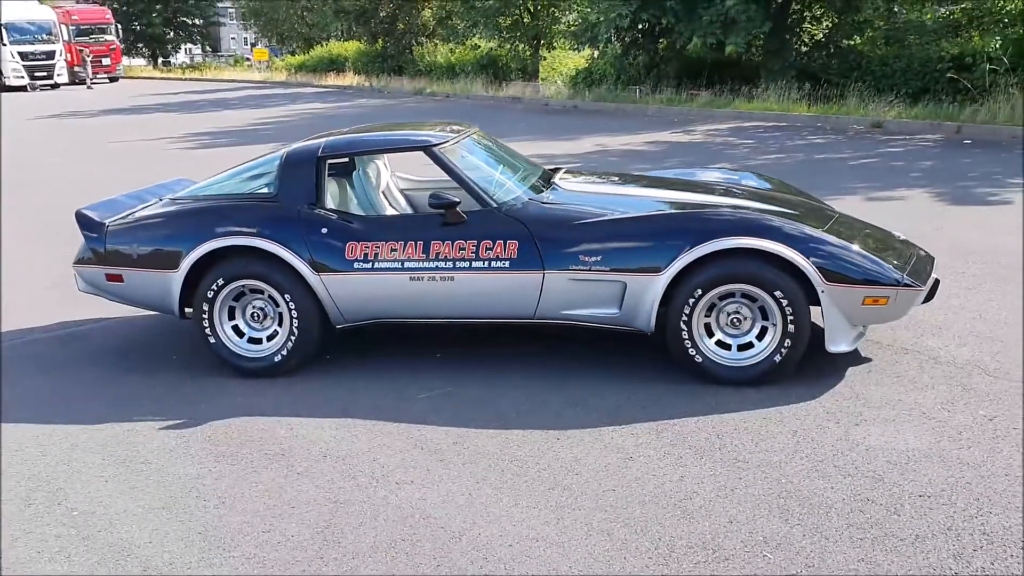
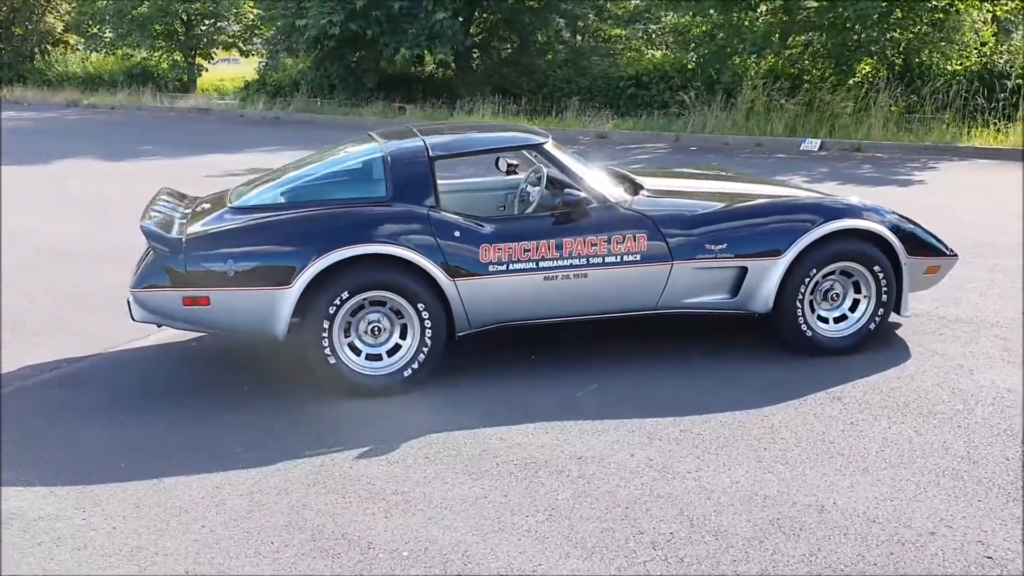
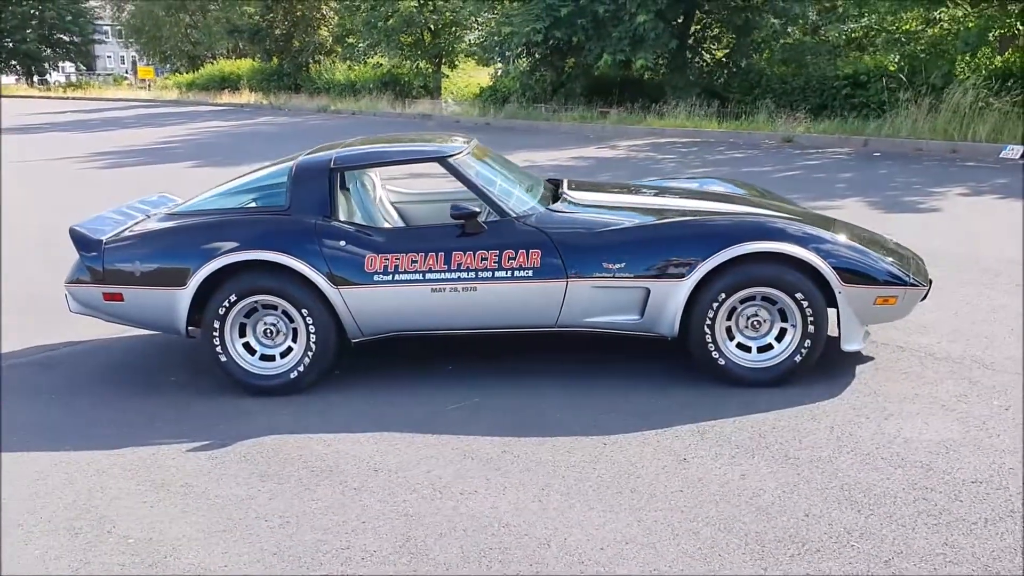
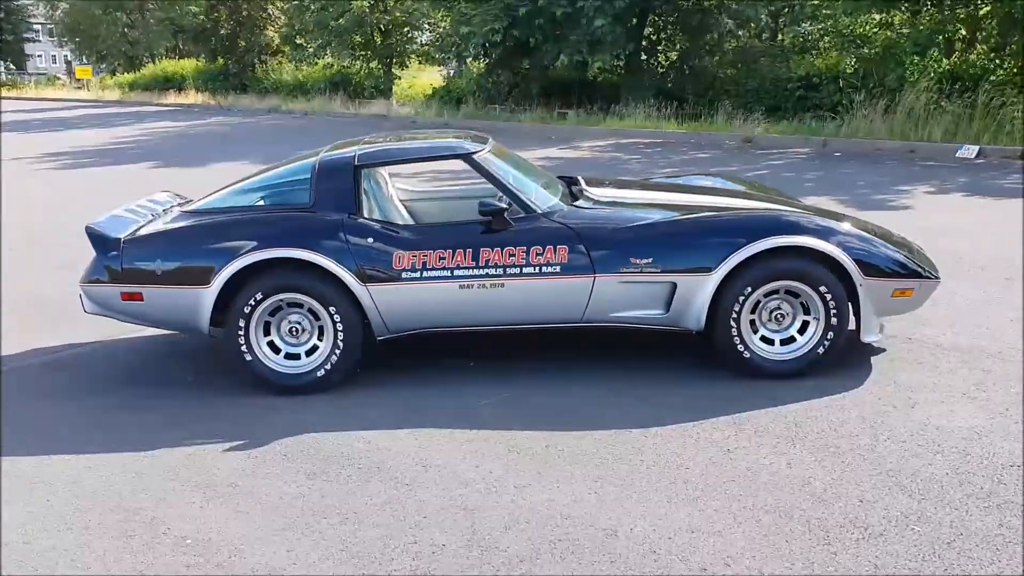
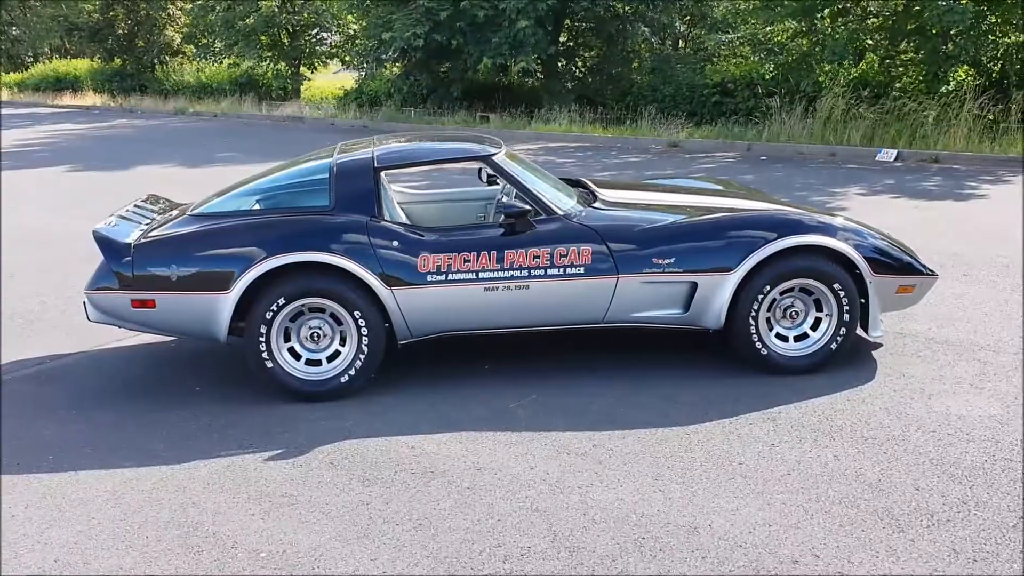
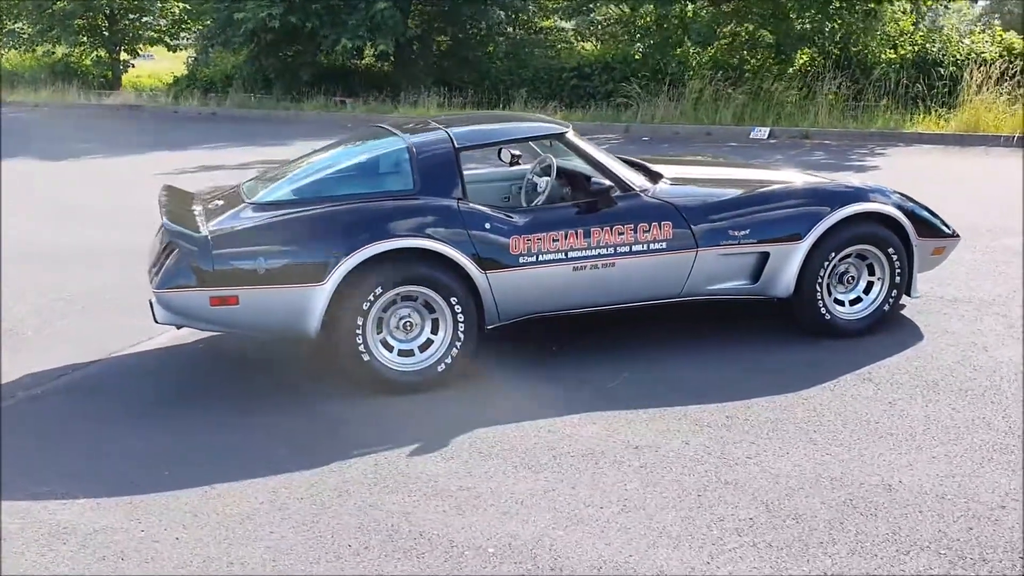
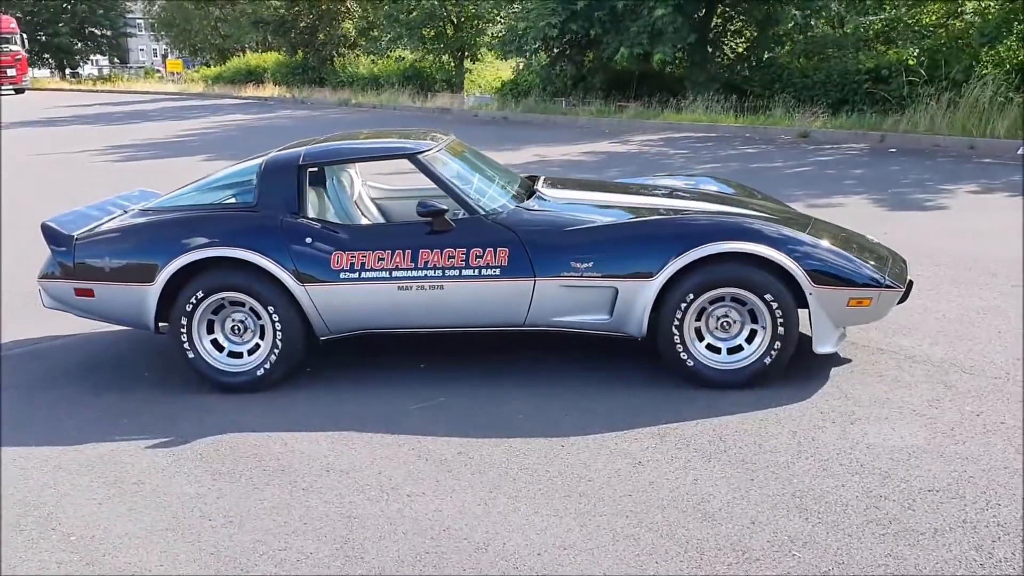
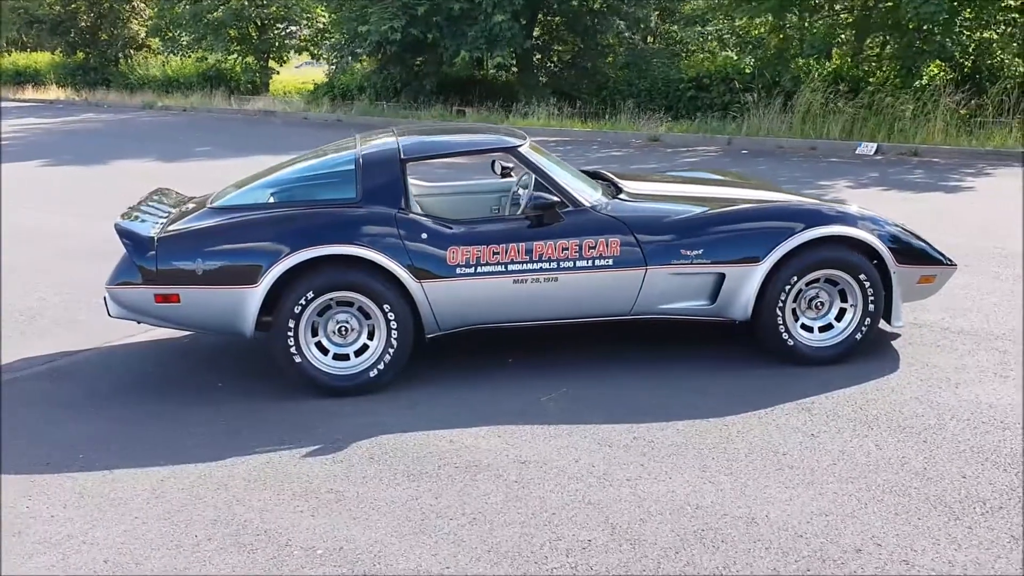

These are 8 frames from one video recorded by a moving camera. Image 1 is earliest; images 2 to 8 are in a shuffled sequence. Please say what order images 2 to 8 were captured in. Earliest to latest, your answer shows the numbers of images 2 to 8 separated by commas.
7, 3, 4, 5, 8, 2, 6
